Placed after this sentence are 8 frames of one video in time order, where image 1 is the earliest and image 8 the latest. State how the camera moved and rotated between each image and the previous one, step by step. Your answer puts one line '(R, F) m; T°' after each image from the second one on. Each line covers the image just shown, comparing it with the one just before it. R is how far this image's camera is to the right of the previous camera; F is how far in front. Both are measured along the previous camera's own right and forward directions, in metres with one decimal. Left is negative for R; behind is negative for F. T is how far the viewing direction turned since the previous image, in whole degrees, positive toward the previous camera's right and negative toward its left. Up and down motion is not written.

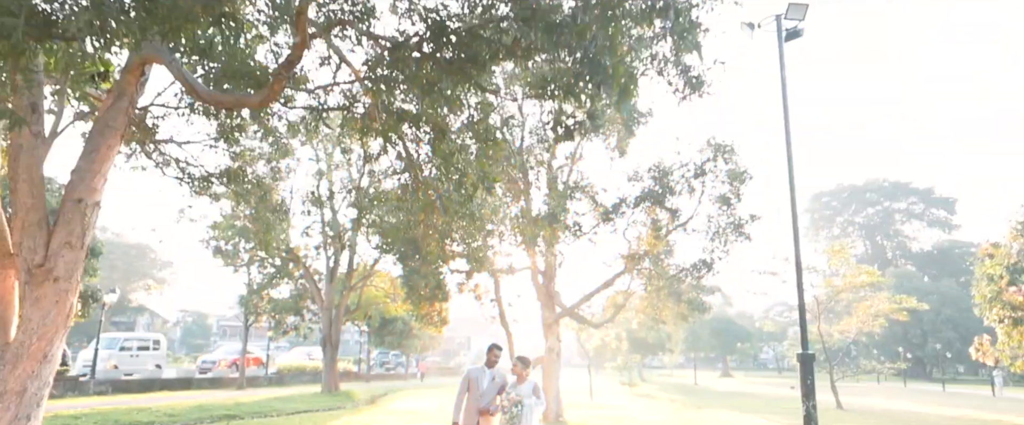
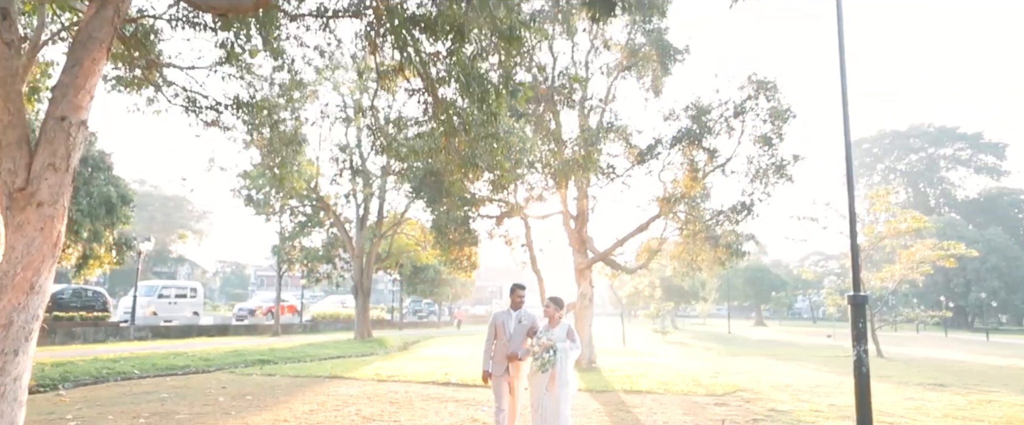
(0.0, +0.4) m; -3°
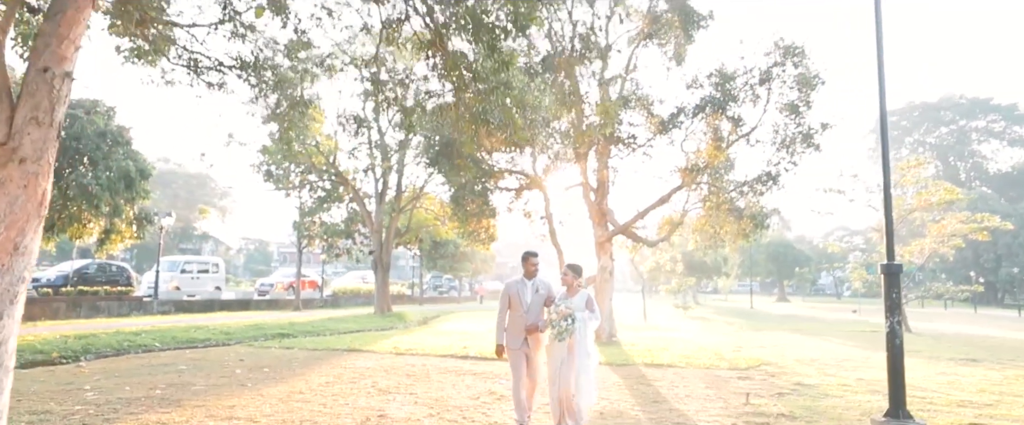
(0.0, +0.2) m; -2°
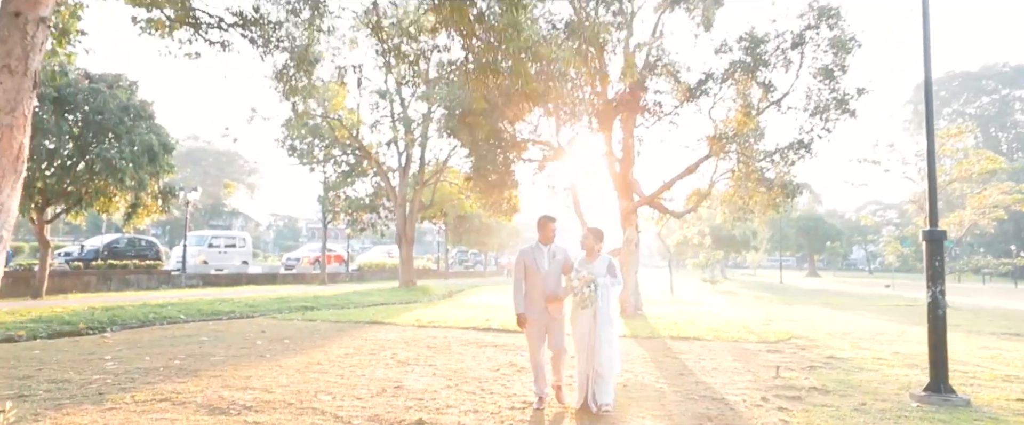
(+0.1, +0.3) m; -2°
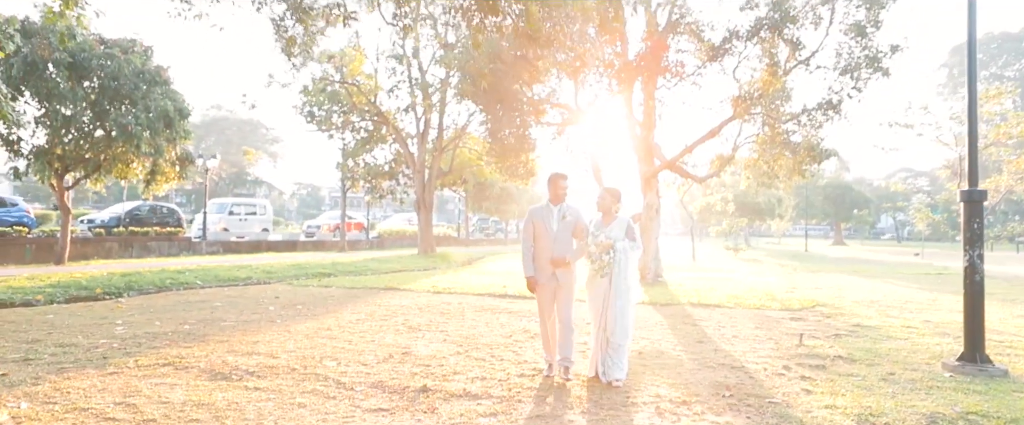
(+0.1, +0.3) m; -2°
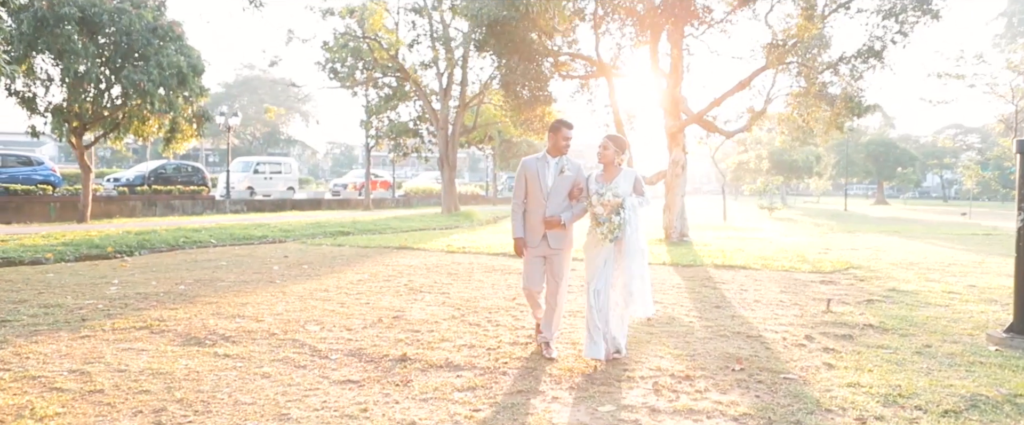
(+0.3, +0.6) m; -3°
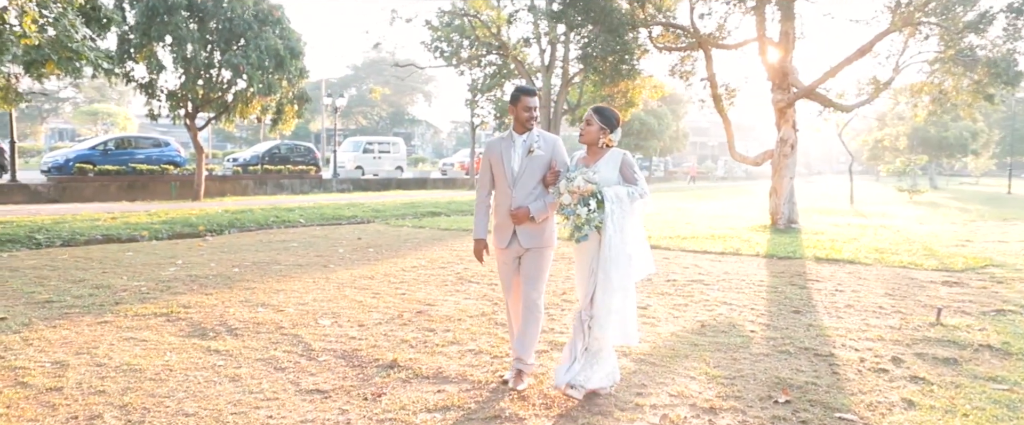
(+0.8, +0.8) m; -10°
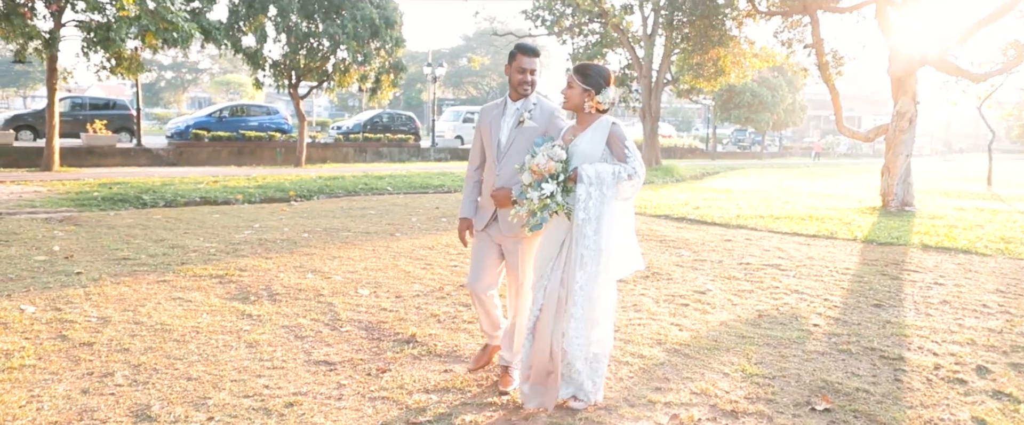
(+0.5, +0.3) m; -9°
